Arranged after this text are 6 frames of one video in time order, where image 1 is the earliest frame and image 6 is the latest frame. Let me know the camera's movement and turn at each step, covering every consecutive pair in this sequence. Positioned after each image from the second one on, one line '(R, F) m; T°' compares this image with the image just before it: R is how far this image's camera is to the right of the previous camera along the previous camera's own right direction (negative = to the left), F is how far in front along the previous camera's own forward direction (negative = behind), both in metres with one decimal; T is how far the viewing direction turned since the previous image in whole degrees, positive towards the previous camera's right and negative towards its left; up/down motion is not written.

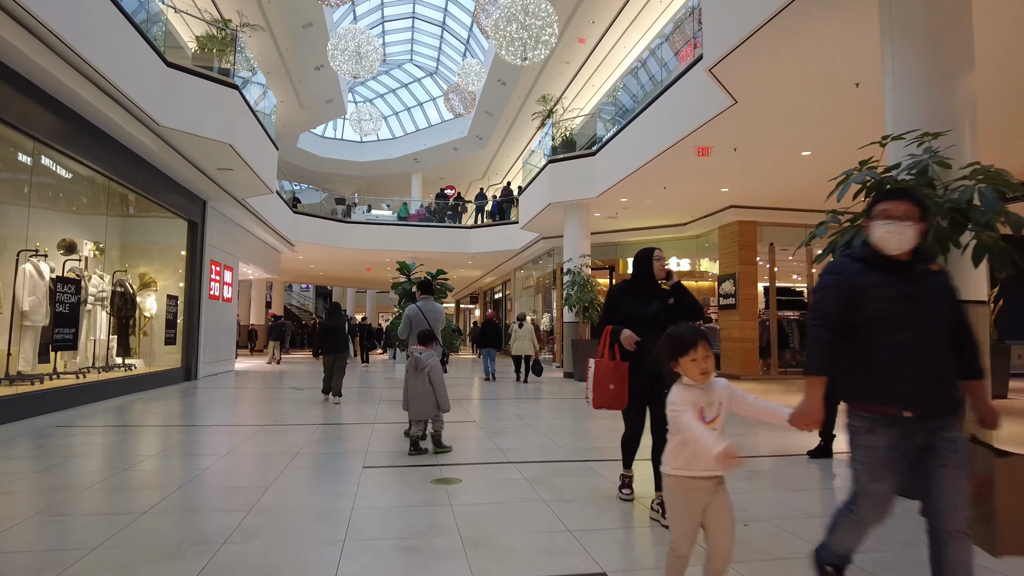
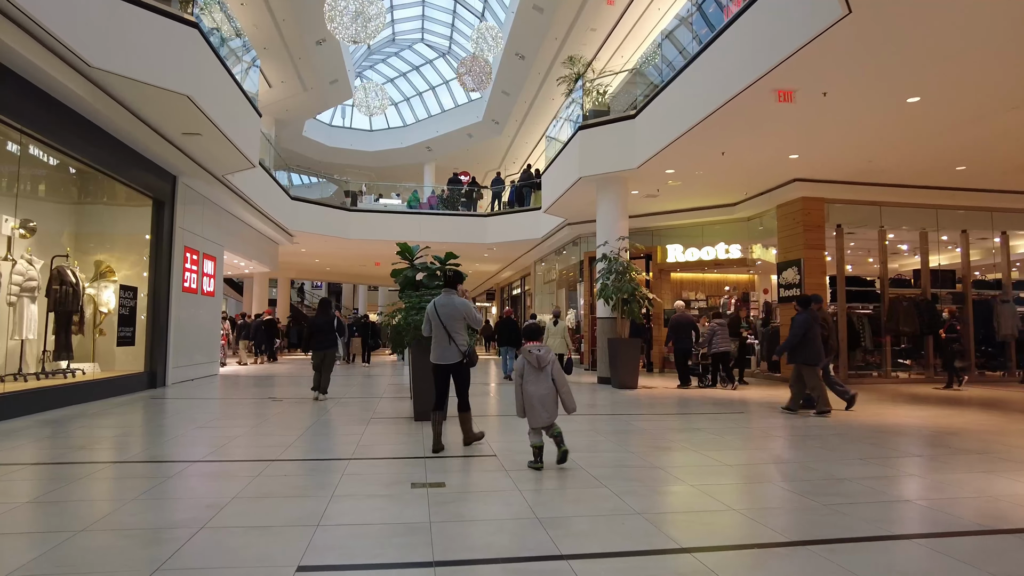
(-0.1, +1.7) m; -1°
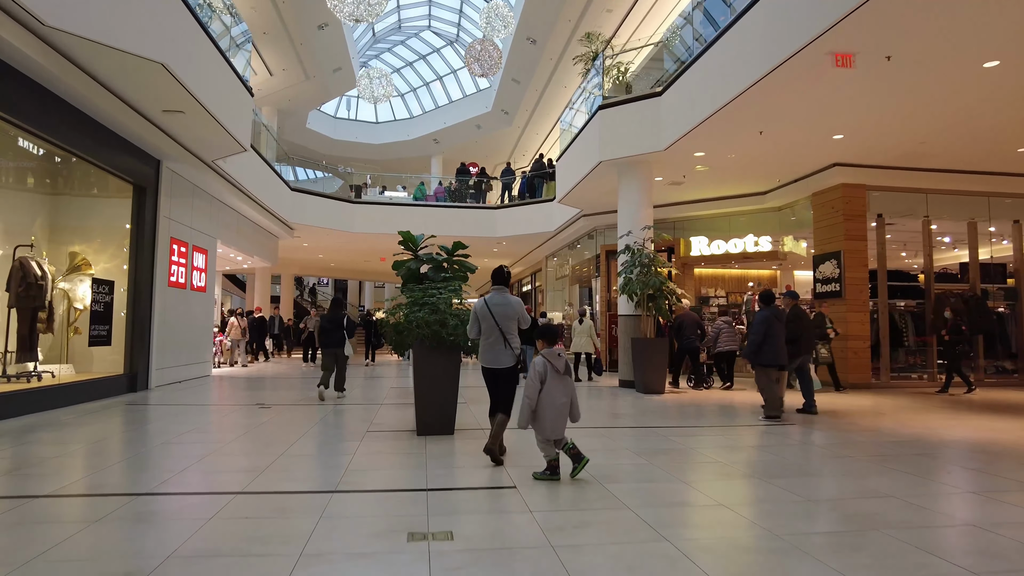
(-0.1, +0.8) m; -1°
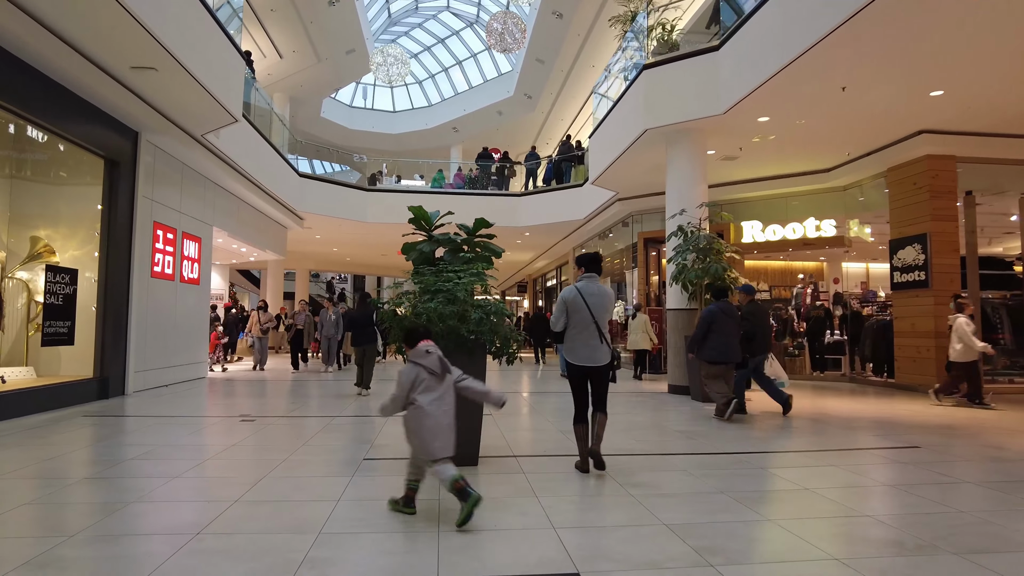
(-0.1, +1.2) m; -2°
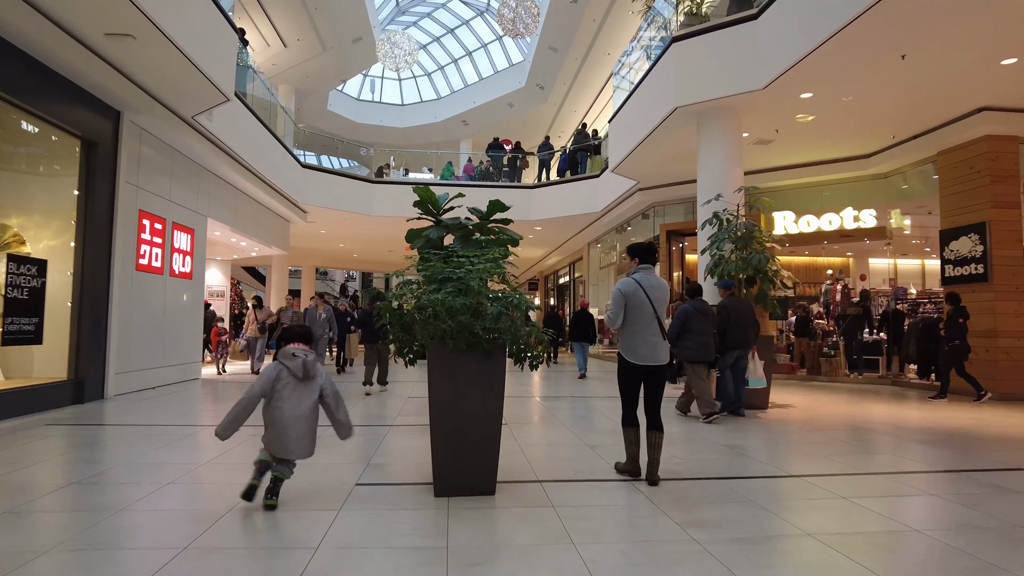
(-0.1, +0.7) m; -1°
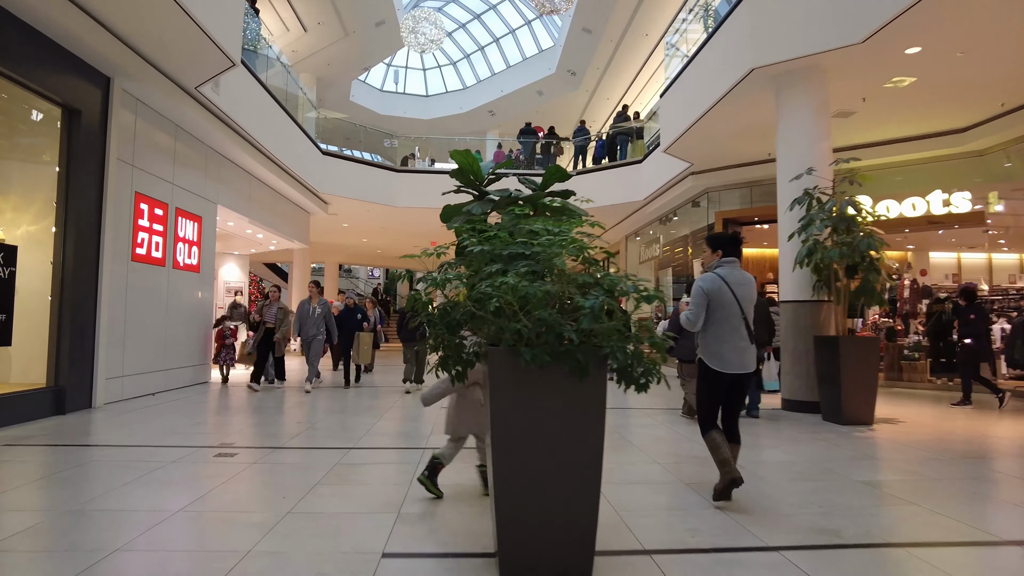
(-0.2, +1.0) m; -2°
